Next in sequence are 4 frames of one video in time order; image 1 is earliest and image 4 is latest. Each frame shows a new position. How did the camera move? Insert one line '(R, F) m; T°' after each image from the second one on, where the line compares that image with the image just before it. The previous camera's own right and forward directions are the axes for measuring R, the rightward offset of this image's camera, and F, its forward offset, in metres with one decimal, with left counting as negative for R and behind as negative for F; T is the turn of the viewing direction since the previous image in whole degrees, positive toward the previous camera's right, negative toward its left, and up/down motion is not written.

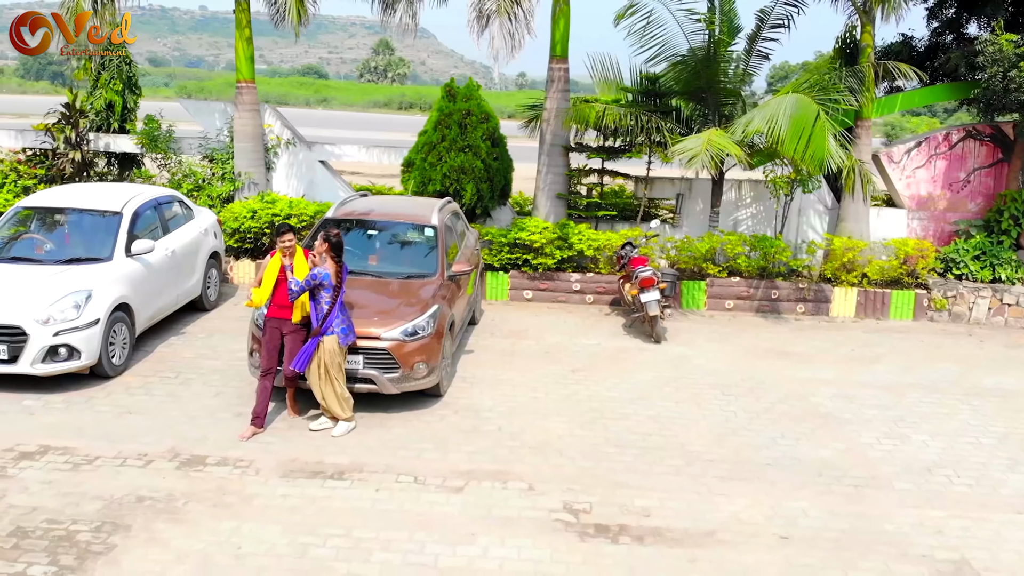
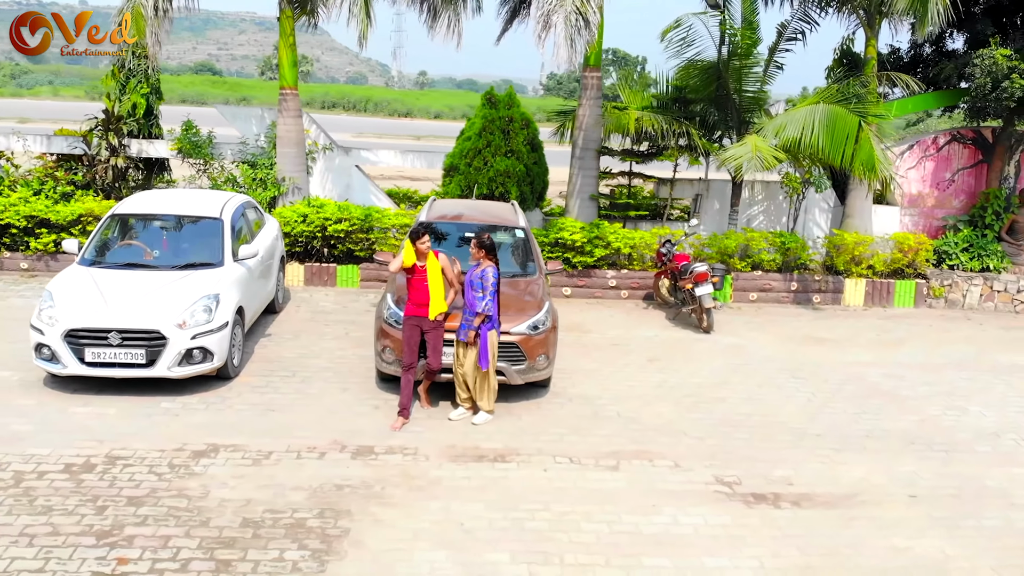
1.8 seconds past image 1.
(-1.8, -0.4) m; +6°
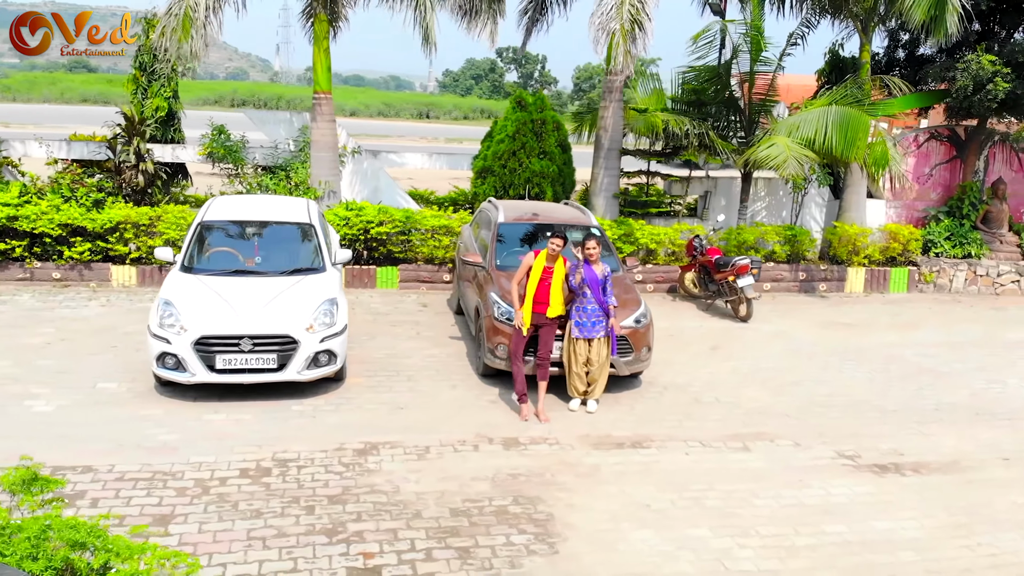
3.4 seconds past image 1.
(-1.8, -0.3) m; +7°
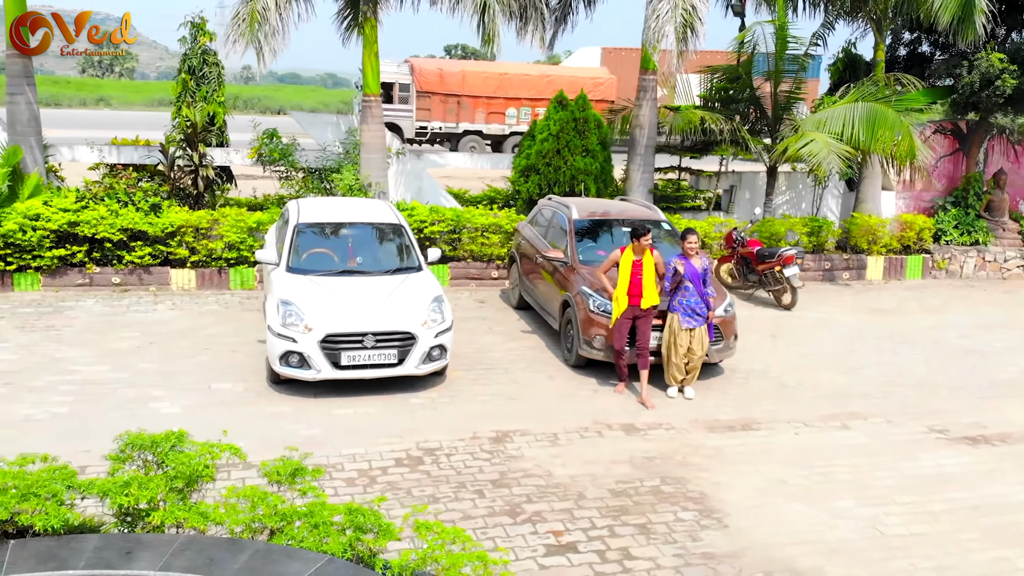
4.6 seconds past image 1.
(-1.4, -0.3) m; +4°
